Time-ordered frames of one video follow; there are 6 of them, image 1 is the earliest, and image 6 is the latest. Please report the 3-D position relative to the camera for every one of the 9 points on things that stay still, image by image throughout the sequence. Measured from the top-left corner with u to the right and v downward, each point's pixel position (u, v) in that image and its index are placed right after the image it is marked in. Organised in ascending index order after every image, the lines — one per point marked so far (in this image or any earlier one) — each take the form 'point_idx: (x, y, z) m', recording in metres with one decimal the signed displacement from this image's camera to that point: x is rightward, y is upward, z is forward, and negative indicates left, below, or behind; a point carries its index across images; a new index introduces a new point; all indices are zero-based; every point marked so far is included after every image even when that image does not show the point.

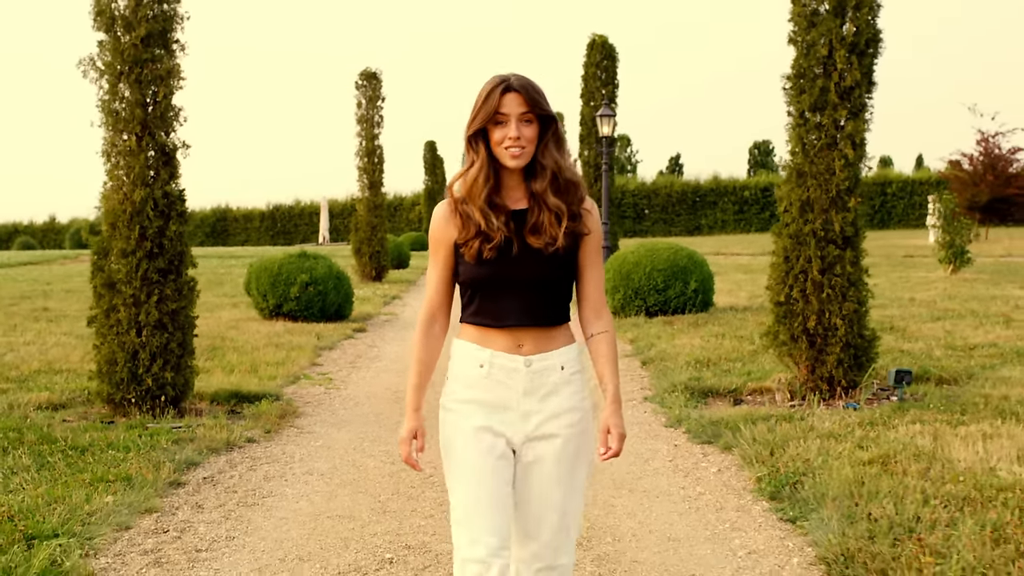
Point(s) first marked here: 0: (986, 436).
0: (+3.1, -1.0, +6.1) m
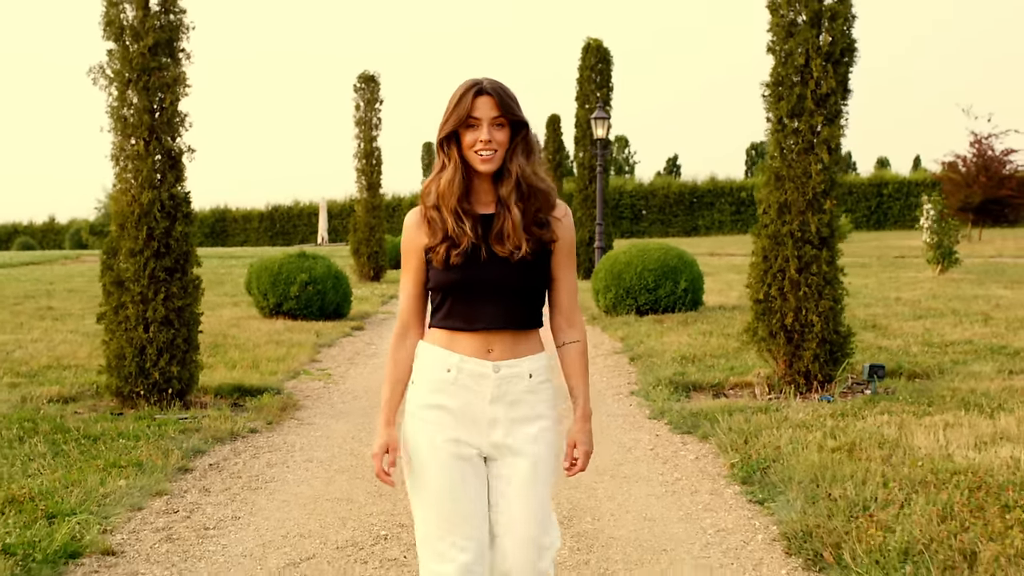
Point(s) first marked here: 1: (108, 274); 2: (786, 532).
0: (+3.0, -0.9, +6.5) m
1: (-3.5, +0.1, +8.1) m
2: (+1.4, -1.2, +4.8) m
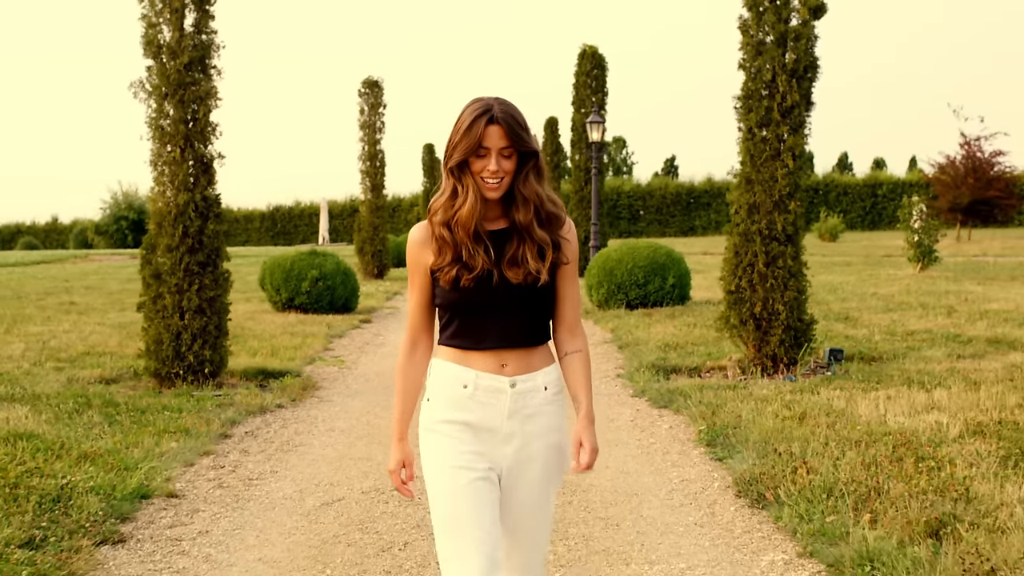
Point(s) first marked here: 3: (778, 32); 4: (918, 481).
0: (+3.0, -0.9, +7.4) m
1: (-3.5, +0.2, +9.1) m
2: (+1.4, -1.2, +5.7) m
3: (+2.6, +2.5, +9.0) m
4: (+2.2, -1.1, +5.2) m
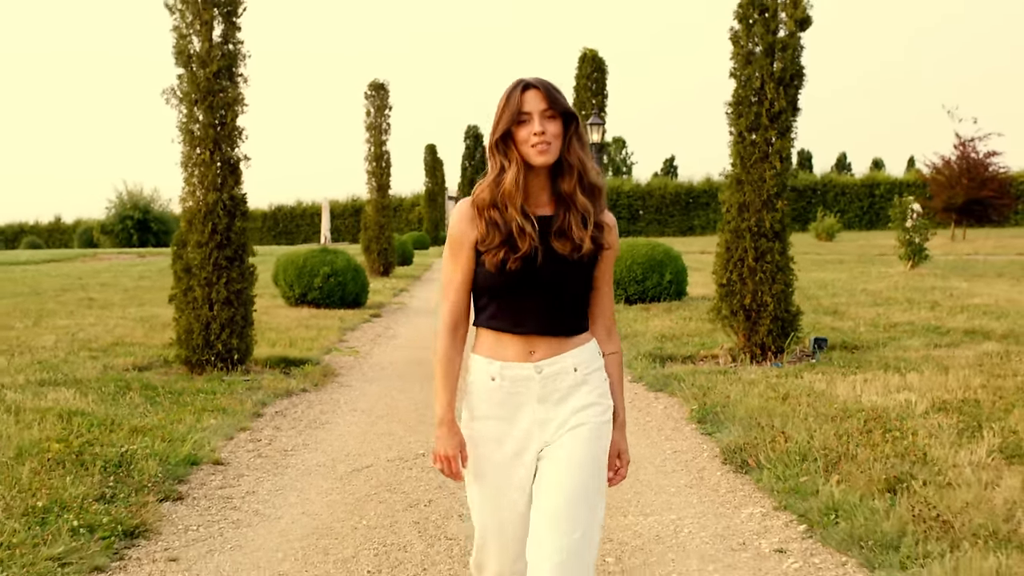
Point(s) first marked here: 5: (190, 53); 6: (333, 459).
0: (+3.1, -0.8, +8.1) m
1: (-3.5, +0.3, +9.7) m
2: (+1.4, -1.1, +6.4) m
3: (+2.6, +2.5, +9.7) m
4: (+2.3, -1.0, +5.8) m
5: (-3.3, +2.4, +9.7) m
6: (-1.2, -1.2, +6.5) m
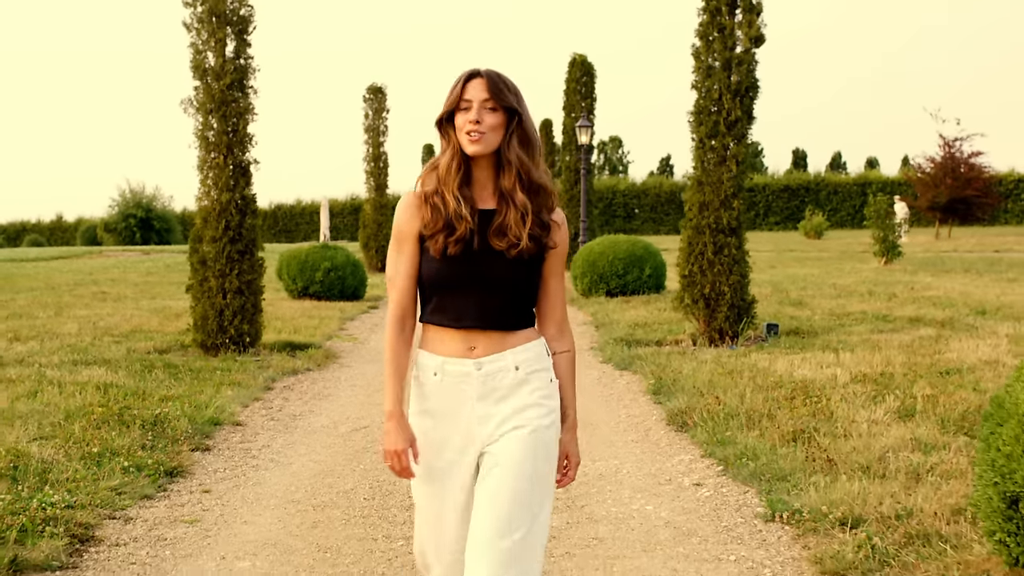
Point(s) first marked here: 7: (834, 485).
0: (+2.9, -0.7, +9.2) m
1: (-3.7, +0.4, +10.8) m
2: (+1.3, -1.0, +7.5) m
3: (+2.4, +2.6, +10.8) m
4: (+2.1, -0.9, +6.9) m
5: (-3.5, +2.5, +10.8) m
6: (-1.4, -1.1, +7.6) m
7: (+1.8, -1.1, +5.2) m
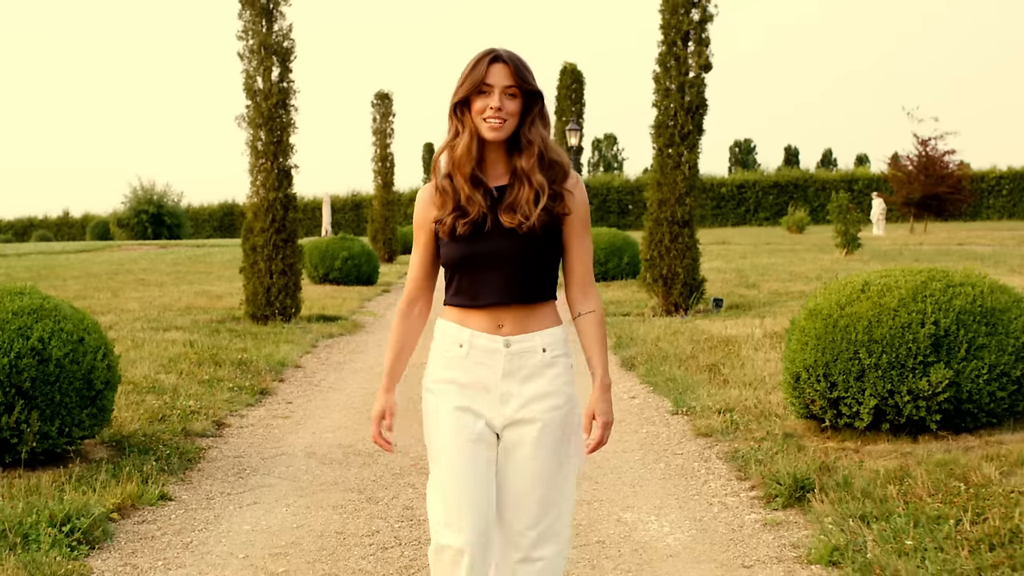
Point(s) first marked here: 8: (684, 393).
0: (+2.8, -0.4, +11.6) m
1: (-3.8, +0.6, +13.3) m
2: (+1.2, -0.8, +9.9) m
3: (+2.4, +2.9, +13.2) m
4: (+2.0, -0.7, +9.4) m
5: (-3.6, +2.8, +13.2) m
6: (-1.5, -0.8, +10.0) m
7: (+1.7, -0.9, +7.7) m
8: (+1.4, -0.9, +7.8) m
